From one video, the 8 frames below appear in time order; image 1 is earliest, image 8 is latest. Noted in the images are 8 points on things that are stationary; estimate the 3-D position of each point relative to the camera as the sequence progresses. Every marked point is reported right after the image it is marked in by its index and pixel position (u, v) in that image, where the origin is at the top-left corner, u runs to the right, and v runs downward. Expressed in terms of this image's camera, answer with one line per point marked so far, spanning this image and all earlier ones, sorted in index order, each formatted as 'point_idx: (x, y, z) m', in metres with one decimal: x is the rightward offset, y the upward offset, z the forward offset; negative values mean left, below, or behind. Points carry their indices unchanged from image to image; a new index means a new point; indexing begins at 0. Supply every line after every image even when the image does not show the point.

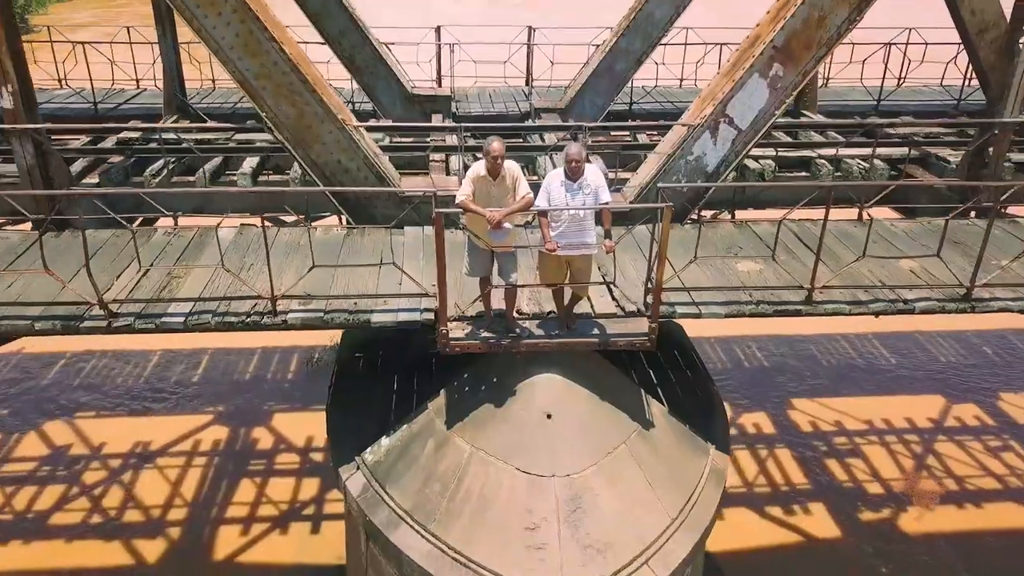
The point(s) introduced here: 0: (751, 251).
0: (+1.0, +0.2, +3.3) m
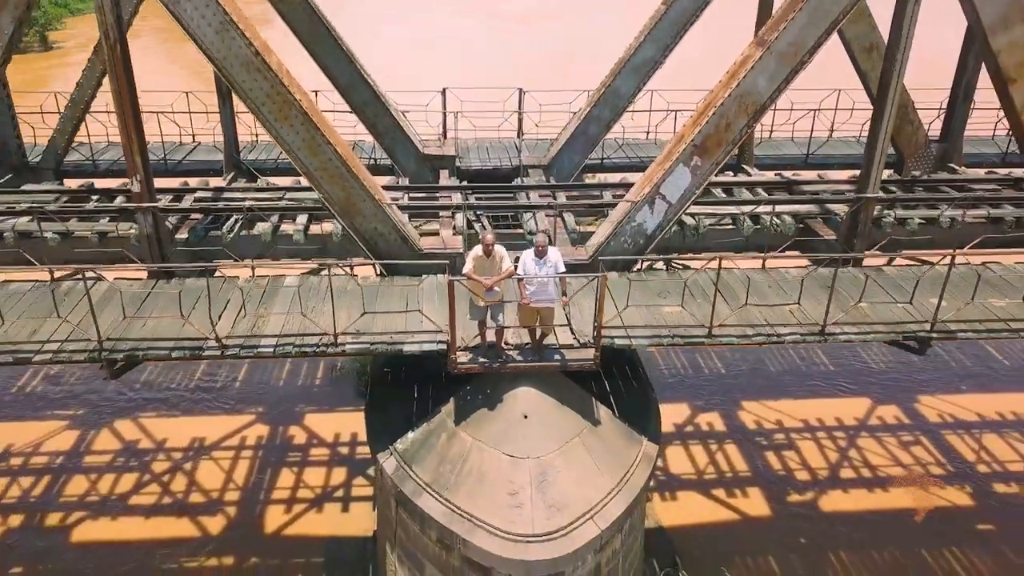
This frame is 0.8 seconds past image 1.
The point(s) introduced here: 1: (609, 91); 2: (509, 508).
0: (+0.9, 0.0, +4.5) m
1: (+0.7, +1.5, +6.2) m
2: (0.0, -1.1, +4.0) m
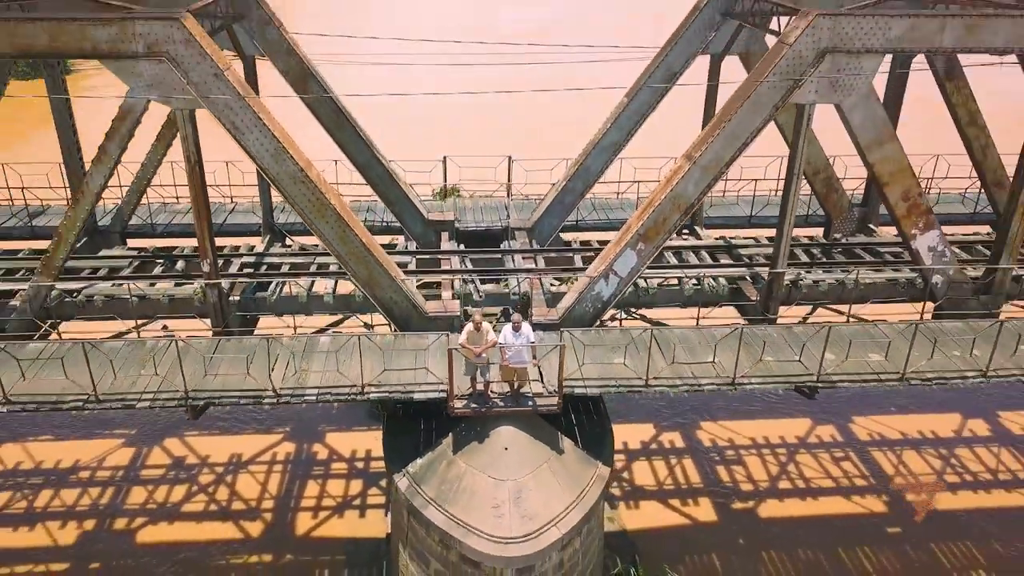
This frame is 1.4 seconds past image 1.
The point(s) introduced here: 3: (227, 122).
0: (+0.8, -0.4, +5.8) m
1: (+0.6, +1.1, +7.5) m
2: (-0.1, -1.5, +5.3) m
3: (-1.9, +1.1, +5.4) m
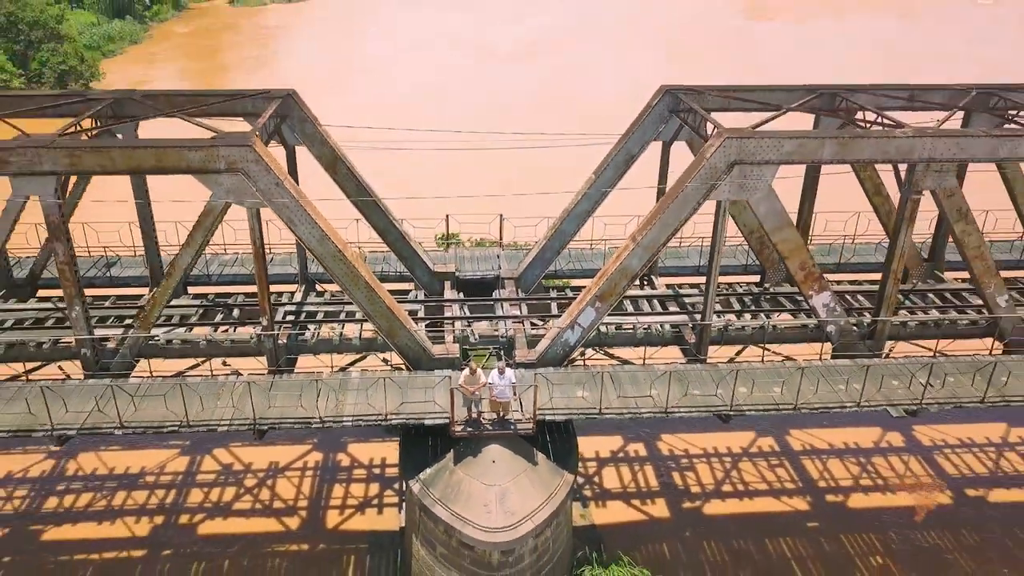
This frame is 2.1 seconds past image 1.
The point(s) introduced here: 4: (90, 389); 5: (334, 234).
0: (+0.7, -0.9, +7.6) m
1: (+0.5, +0.7, +9.3) m
2: (-0.3, -1.9, +7.0) m
3: (-2.0, +0.6, +7.1) m
4: (-3.8, -0.9, +7.3) m
5: (-1.6, +0.5, +7.3) m
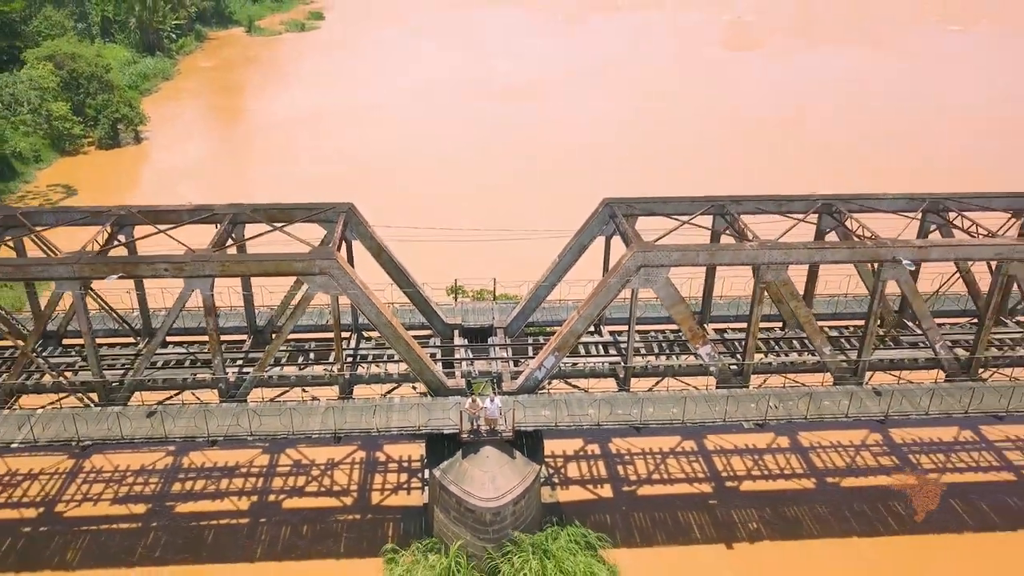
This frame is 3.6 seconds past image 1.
0: (+0.5, -1.7, +11.6) m
1: (+0.3, -0.1, +13.3) m
2: (-0.4, -2.7, +11.0) m
3: (-2.2, -0.2, +11.1) m
4: (-4.0, -1.7, +11.3) m
5: (-1.8, -0.3, +11.3) m
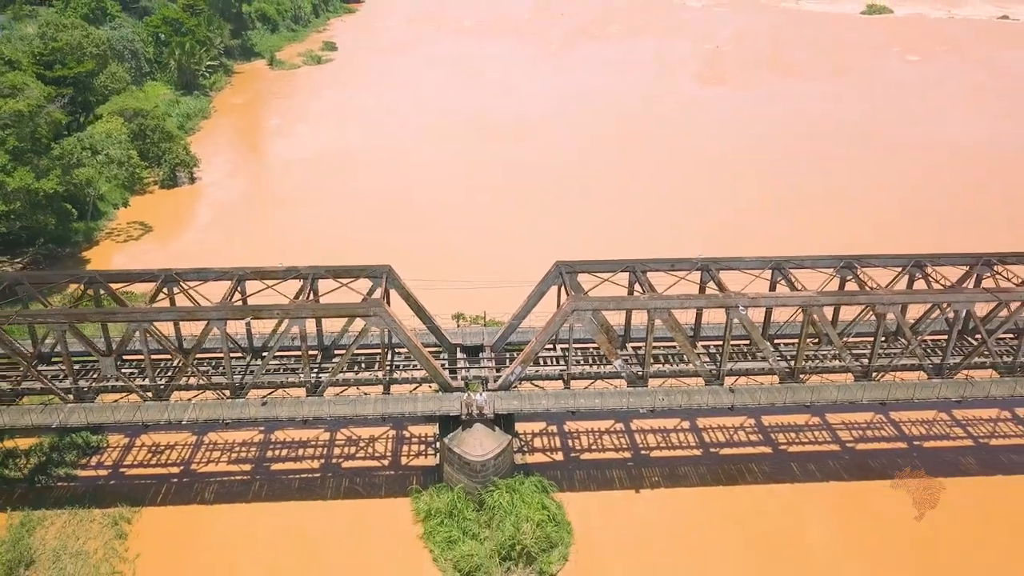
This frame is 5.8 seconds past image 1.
0: (+0.1, -2.5, +18.1) m
1: (-0.1, -0.9, +19.8) m
2: (-0.8, -3.5, +17.5) m
3: (-2.6, -1.0, +17.6) m
4: (-4.4, -2.5, +17.8) m
5: (-2.2, -1.1, +17.8) m
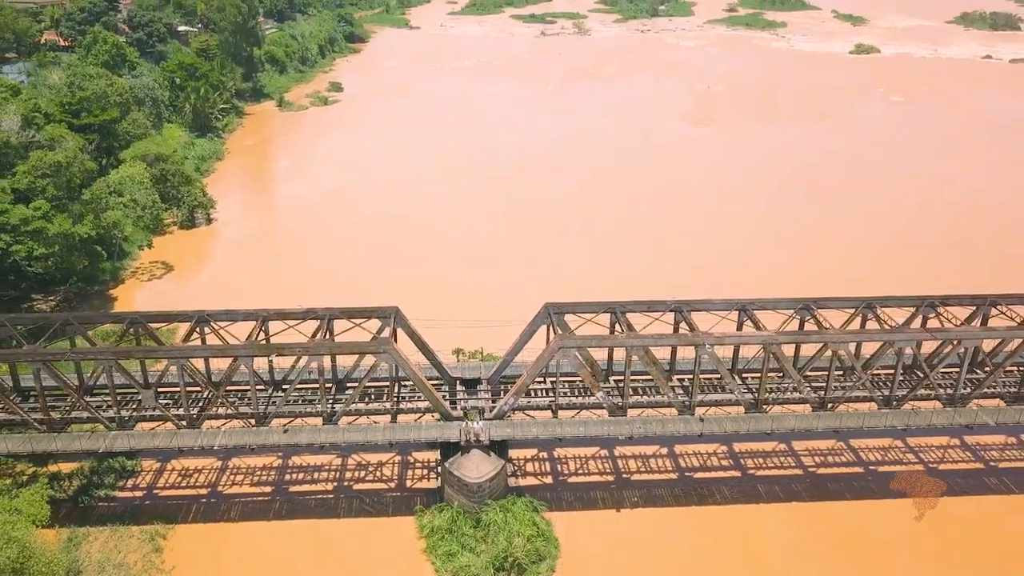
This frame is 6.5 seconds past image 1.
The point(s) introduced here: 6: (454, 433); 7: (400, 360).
0: (-0.1, -3.5, +20.3) m
1: (-0.2, -2.0, +22.1) m
2: (-1.0, -4.5, +19.7) m
3: (-2.7, -2.0, +19.9) m
4: (-4.6, -3.5, +20.1) m
5: (-2.4, -2.1, +20.1) m
6: (-1.4, -3.7, +20.0) m
7: (-2.7, -1.8, +19.9) m
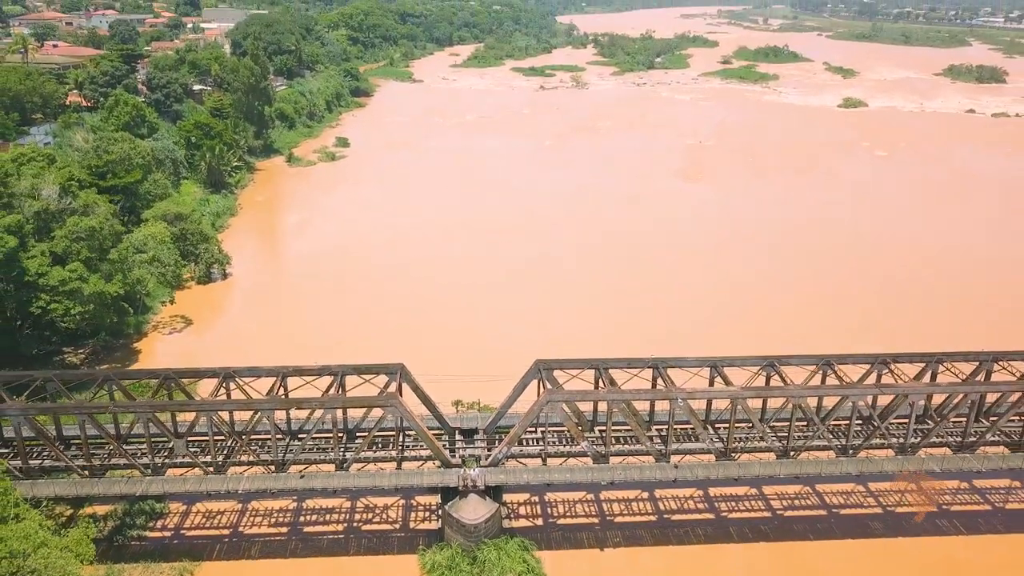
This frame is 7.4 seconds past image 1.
0: (-0.2, -5.2, +22.6) m
1: (-0.4, -3.8, +24.4) m
2: (-1.2, -6.2, +22.0) m
3: (-2.9, -3.6, +22.3) m
4: (-4.8, -5.2, +22.4) m
5: (-2.6, -3.8, +22.4) m
6: (-1.6, -5.4, +22.2) m
7: (-2.9, -3.5, +22.3) m
